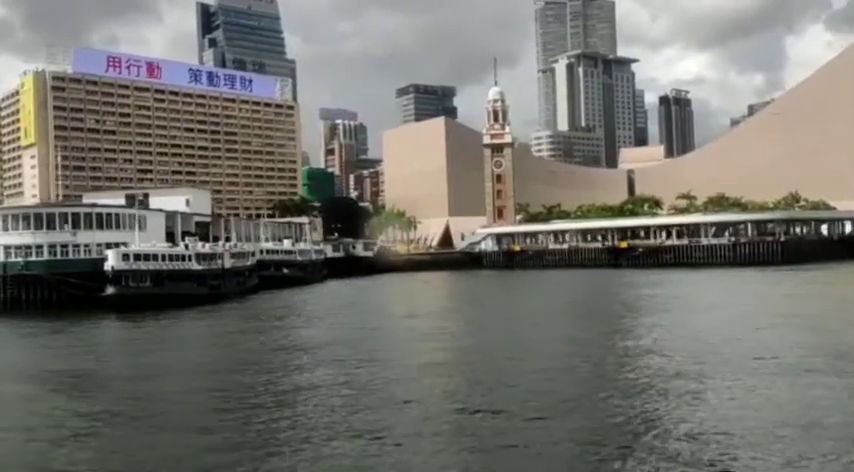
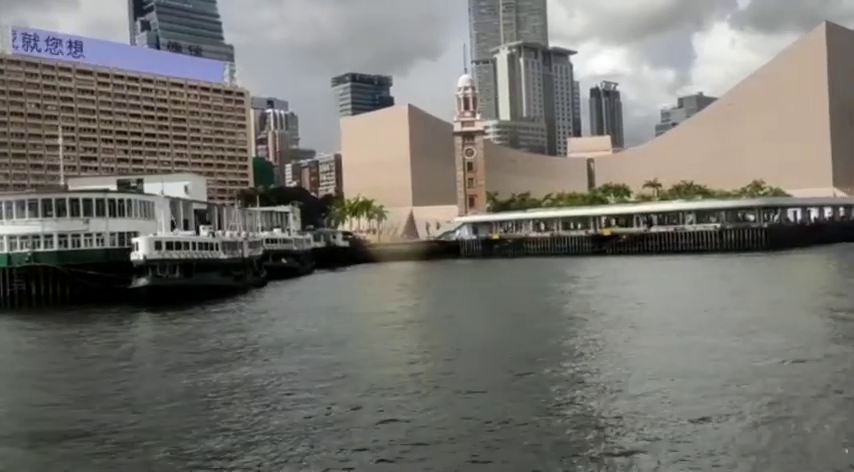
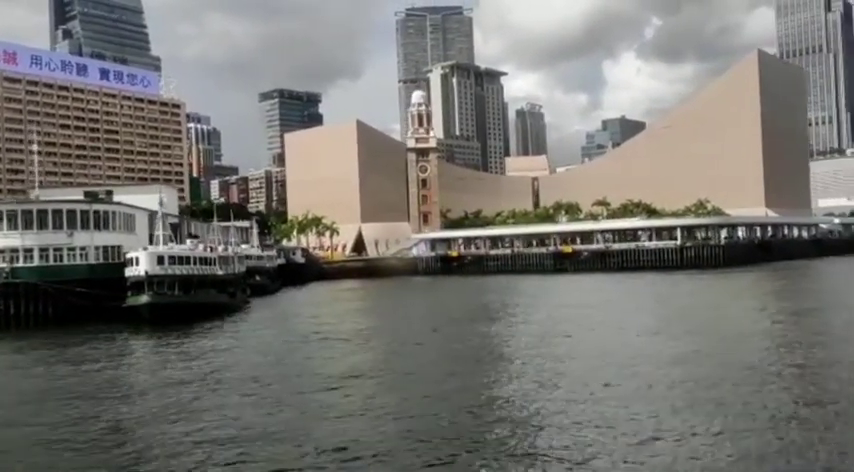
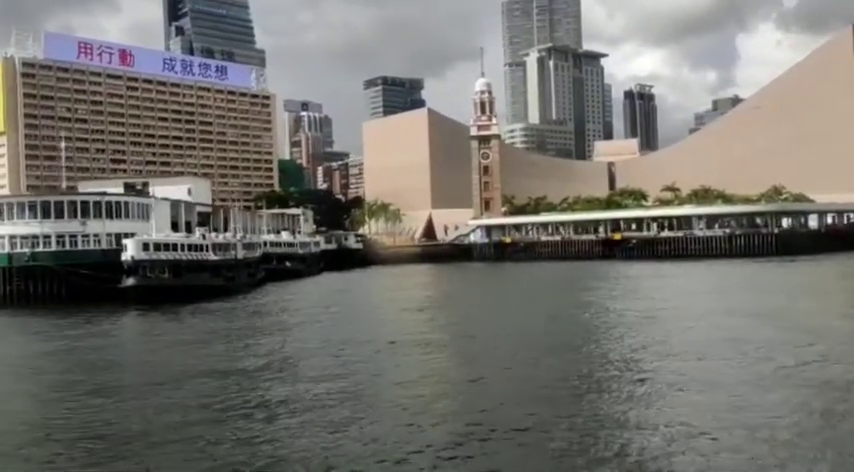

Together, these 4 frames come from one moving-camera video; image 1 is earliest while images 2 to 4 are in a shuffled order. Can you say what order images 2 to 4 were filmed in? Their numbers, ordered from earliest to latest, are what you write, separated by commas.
4, 2, 3
